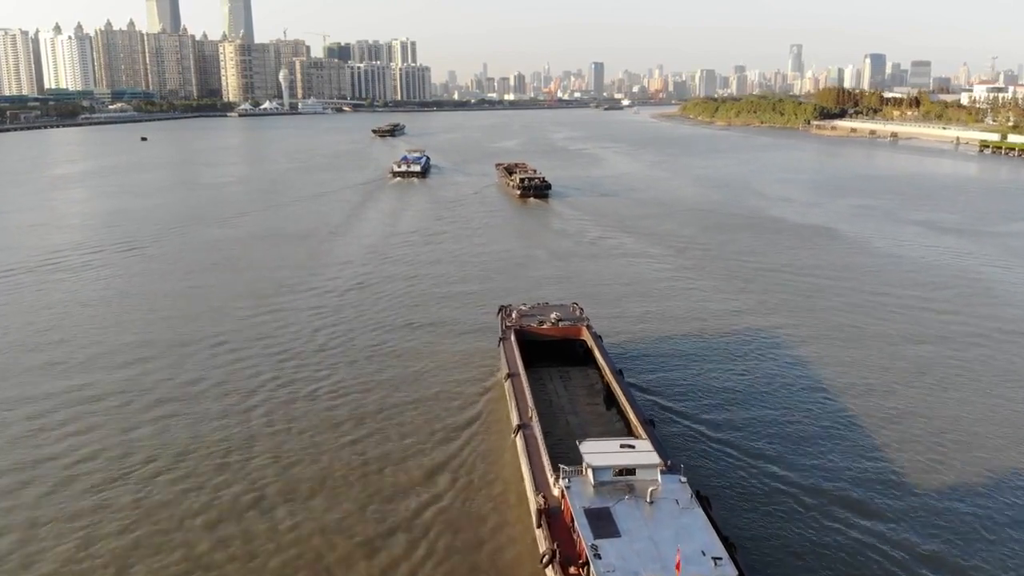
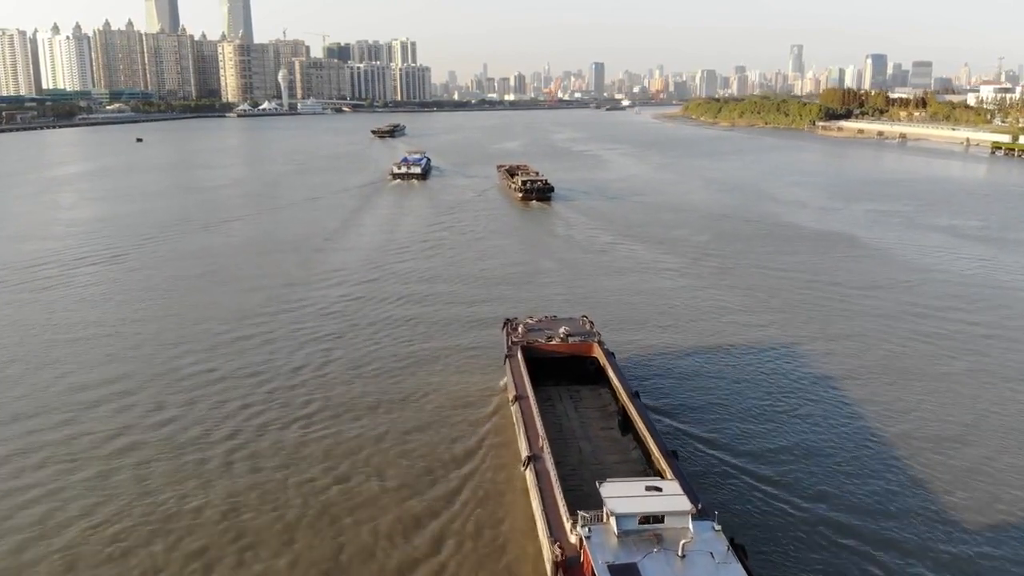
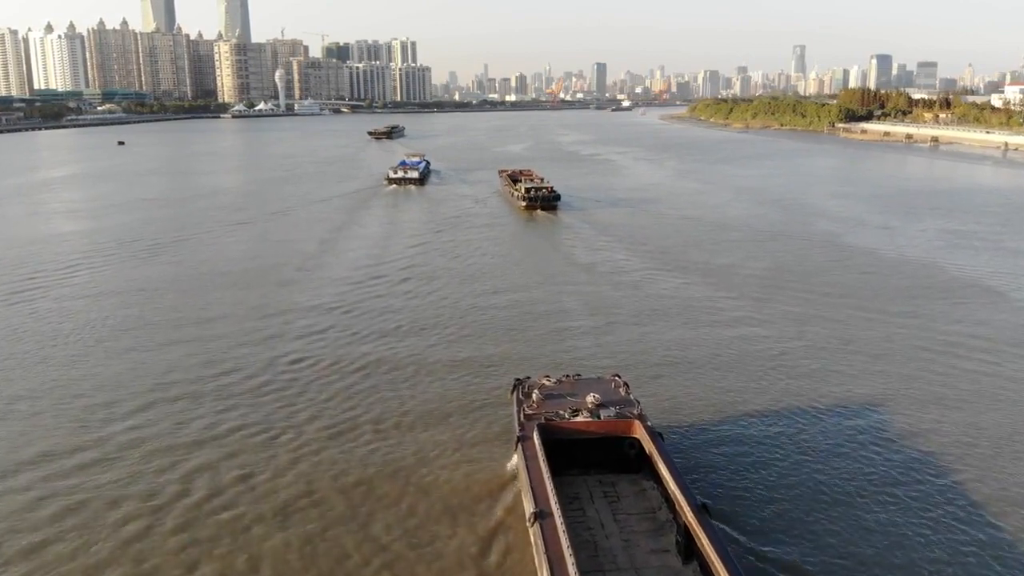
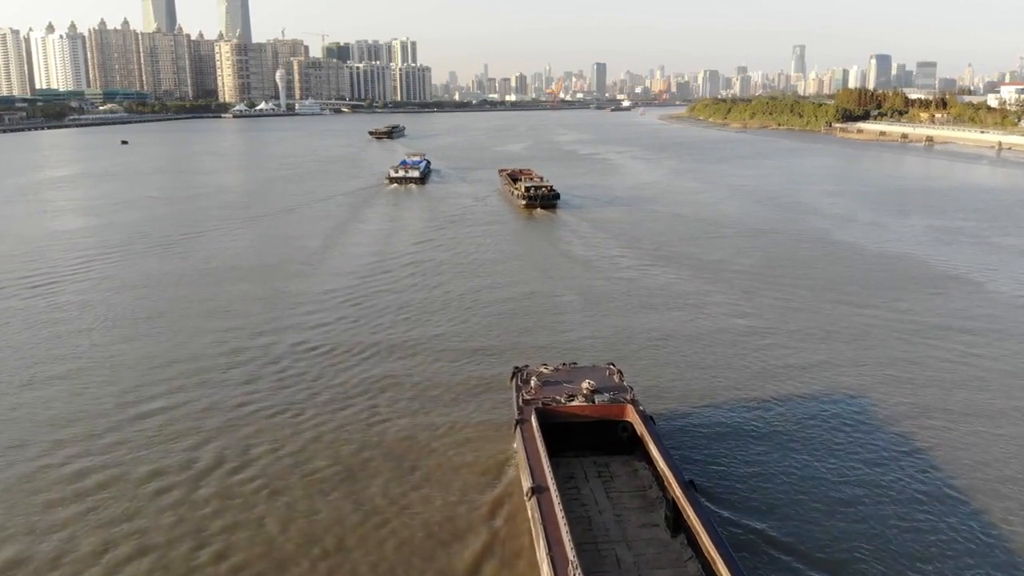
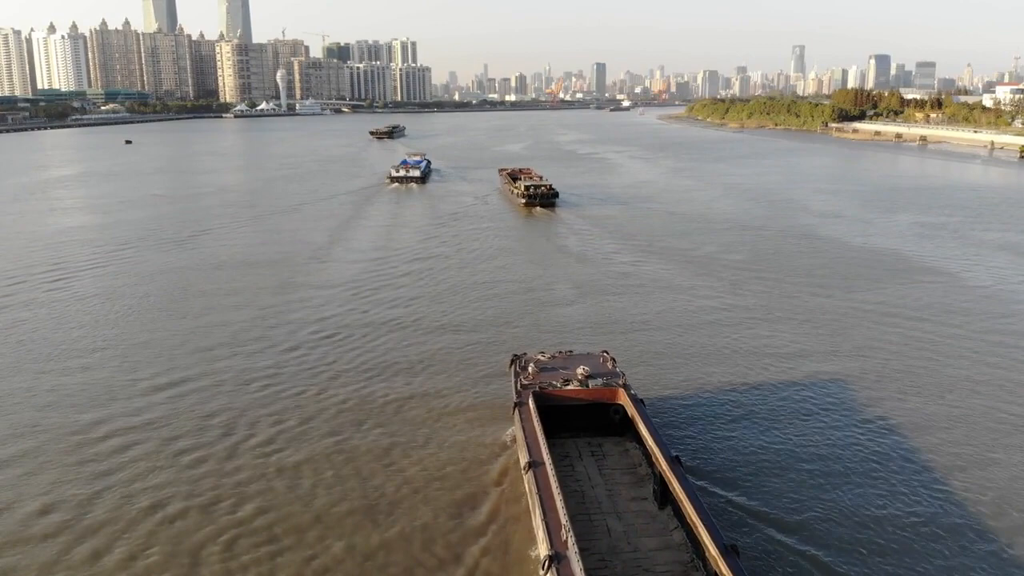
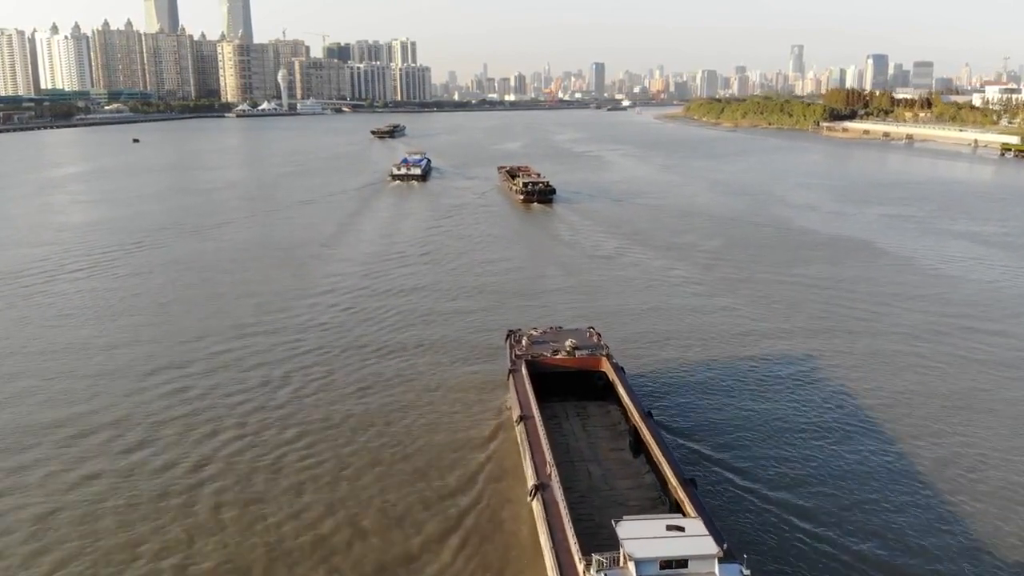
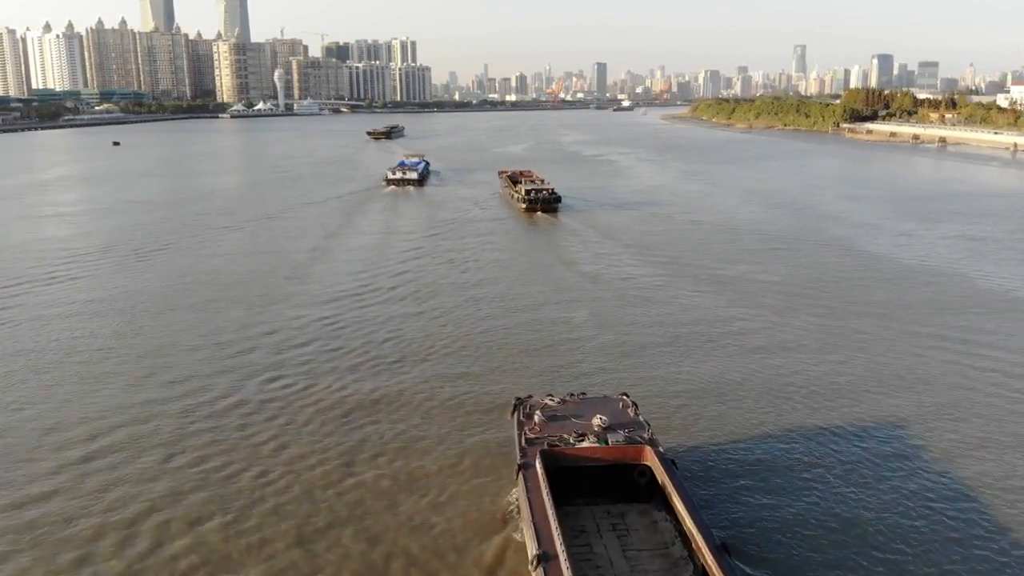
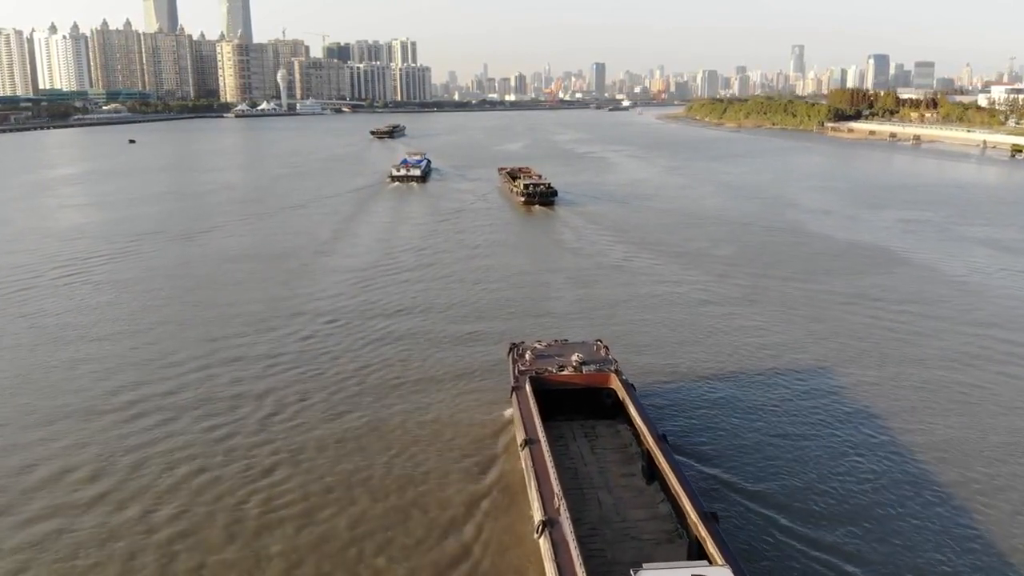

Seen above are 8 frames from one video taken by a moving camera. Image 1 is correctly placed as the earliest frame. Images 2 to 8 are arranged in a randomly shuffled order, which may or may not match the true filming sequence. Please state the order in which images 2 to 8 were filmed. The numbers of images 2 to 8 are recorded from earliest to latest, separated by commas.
2, 6, 8, 5, 4, 3, 7
